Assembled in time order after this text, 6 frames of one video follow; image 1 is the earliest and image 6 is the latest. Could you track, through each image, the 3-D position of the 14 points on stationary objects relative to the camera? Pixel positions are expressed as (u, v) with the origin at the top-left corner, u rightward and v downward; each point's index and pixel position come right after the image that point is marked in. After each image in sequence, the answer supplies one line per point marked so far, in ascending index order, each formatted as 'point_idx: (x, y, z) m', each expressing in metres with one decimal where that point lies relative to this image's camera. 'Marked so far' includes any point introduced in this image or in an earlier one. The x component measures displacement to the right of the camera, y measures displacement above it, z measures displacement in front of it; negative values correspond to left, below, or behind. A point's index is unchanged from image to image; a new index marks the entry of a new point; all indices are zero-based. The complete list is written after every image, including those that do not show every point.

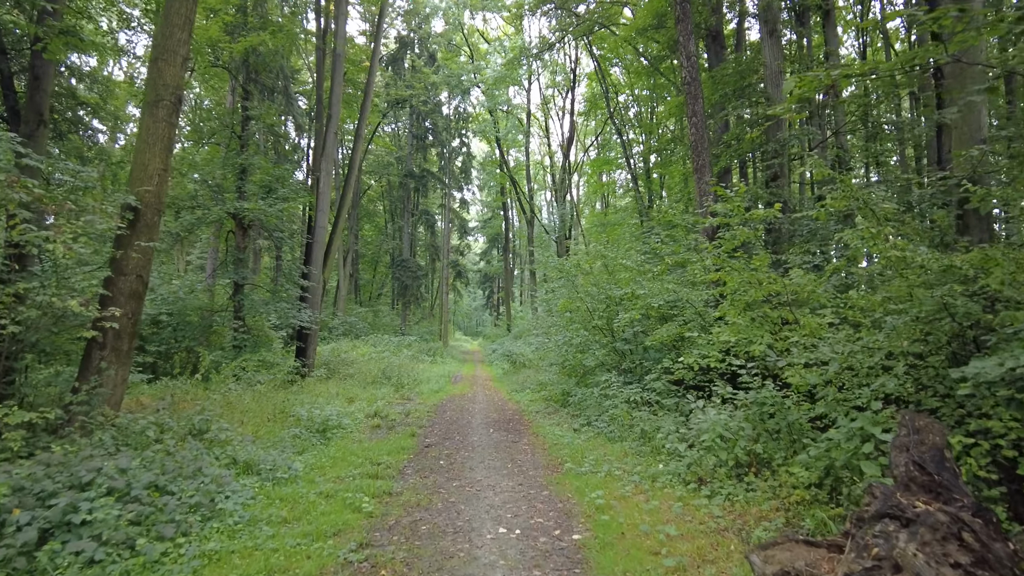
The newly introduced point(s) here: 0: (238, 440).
0: (-2.3, -1.3, +5.6) m
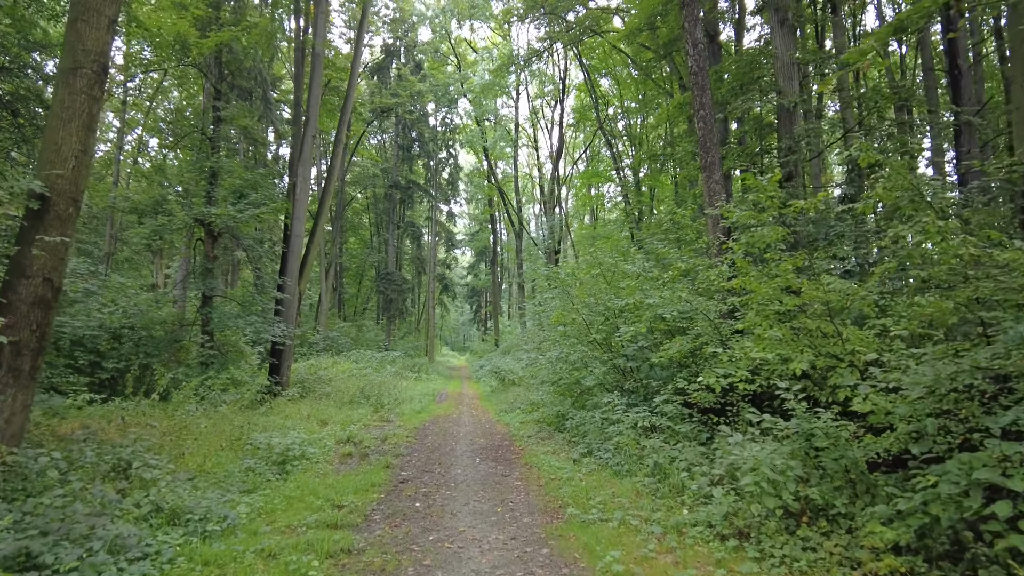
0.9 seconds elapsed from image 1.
0: (-2.4, -1.3, +4.6) m
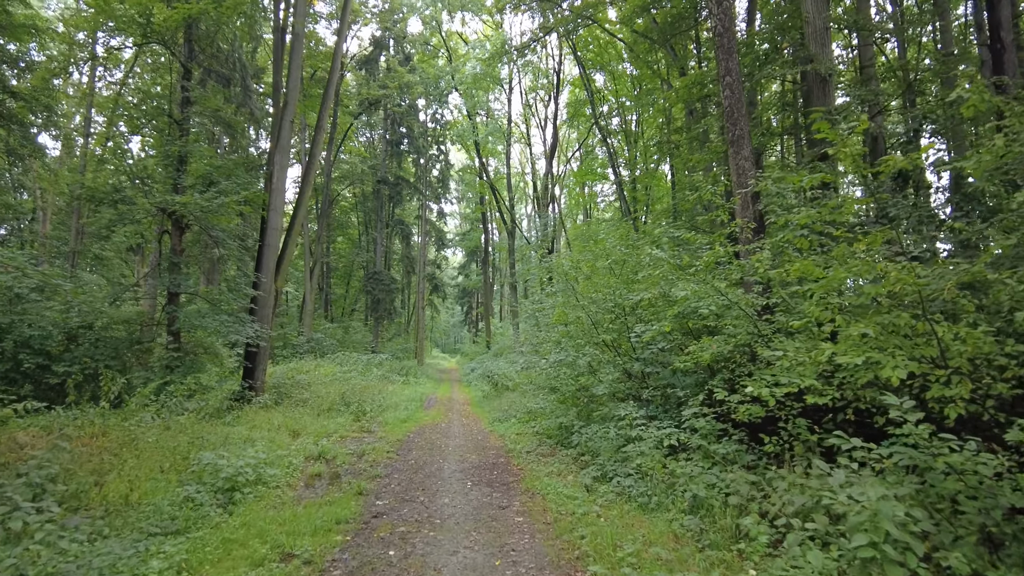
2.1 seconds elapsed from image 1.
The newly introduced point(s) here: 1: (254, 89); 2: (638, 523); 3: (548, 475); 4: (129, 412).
0: (-2.4, -1.3, +3.5) m
1: (-5.9, +4.6, +14.9) m
2: (+0.8, -1.4, +4.1) m
3: (+0.3, -1.7, +5.9) m
4: (-5.2, -1.7, +9.0) m
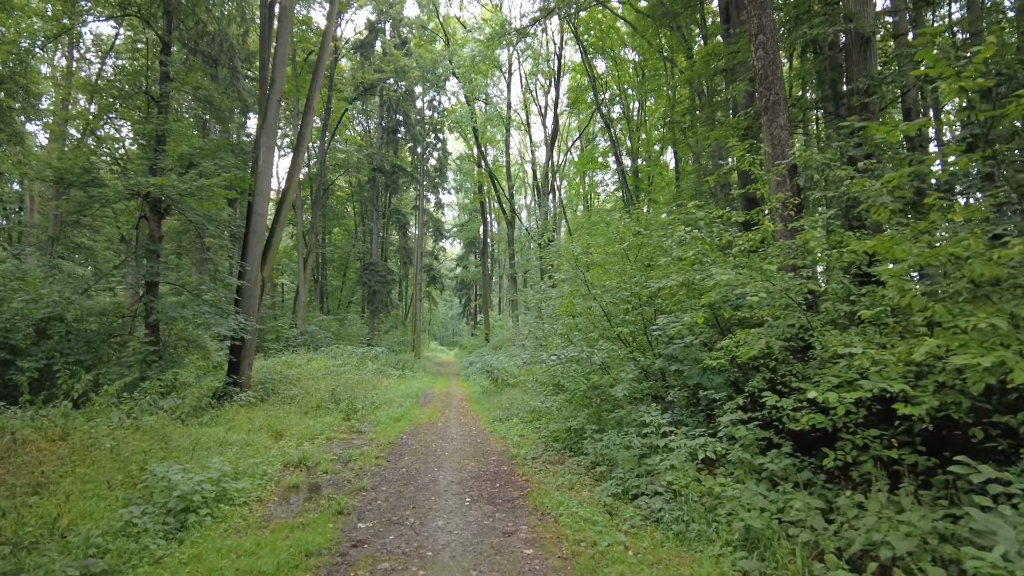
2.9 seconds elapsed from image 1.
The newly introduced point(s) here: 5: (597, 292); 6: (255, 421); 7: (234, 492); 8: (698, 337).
0: (-2.3, -1.2, +2.7) m
1: (-5.9, +4.8, +14.0) m
2: (+0.8, -1.4, +3.3) m
3: (+0.4, -1.6, +5.1) m
4: (-5.2, -1.5, +8.2) m
5: (+0.9, 0.0, +7.2) m
6: (-3.6, -1.9, +9.2) m
7: (-2.1, -1.5, +4.9) m
8: (+1.6, -0.4, +5.5) m
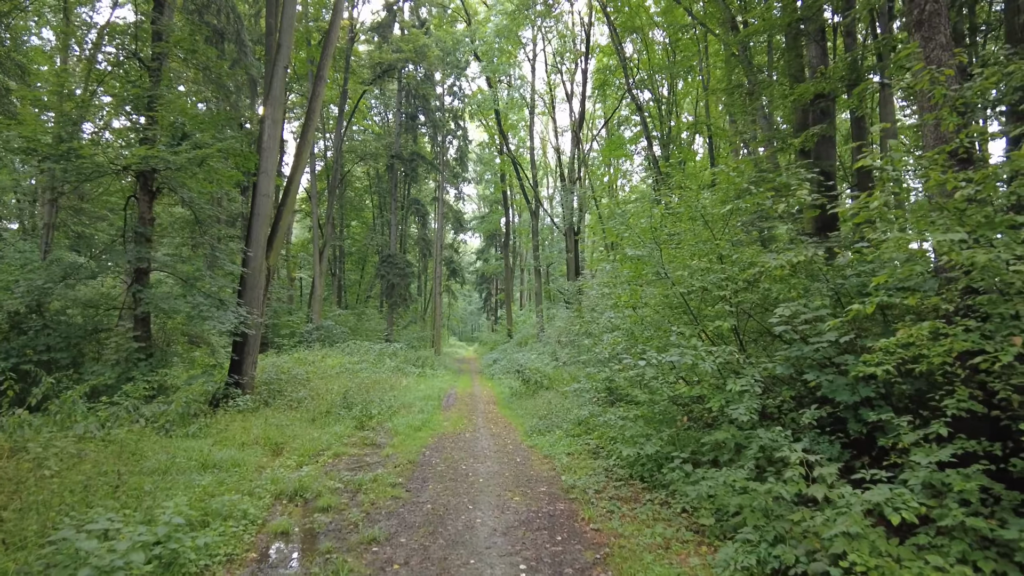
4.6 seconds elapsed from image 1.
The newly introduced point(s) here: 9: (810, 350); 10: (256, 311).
0: (-2.0, -1.0, +1.2) m
1: (-5.2, +5.0, +12.6) m
2: (+1.2, -1.2, +1.7) m
3: (+0.7, -1.4, +3.5) m
4: (-4.7, -1.4, +6.8) m
5: (+1.4, +0.1, +5.6) m
6: (-3.1, -1.7, +7.8) m
7: (-1.7, -1.4, +3.5) m
8: (+2.0, -0.3, +3.9) m
9: (+1.8, -0.4, +4.1) m
10: (-4.6, -0.4, +11.7) m
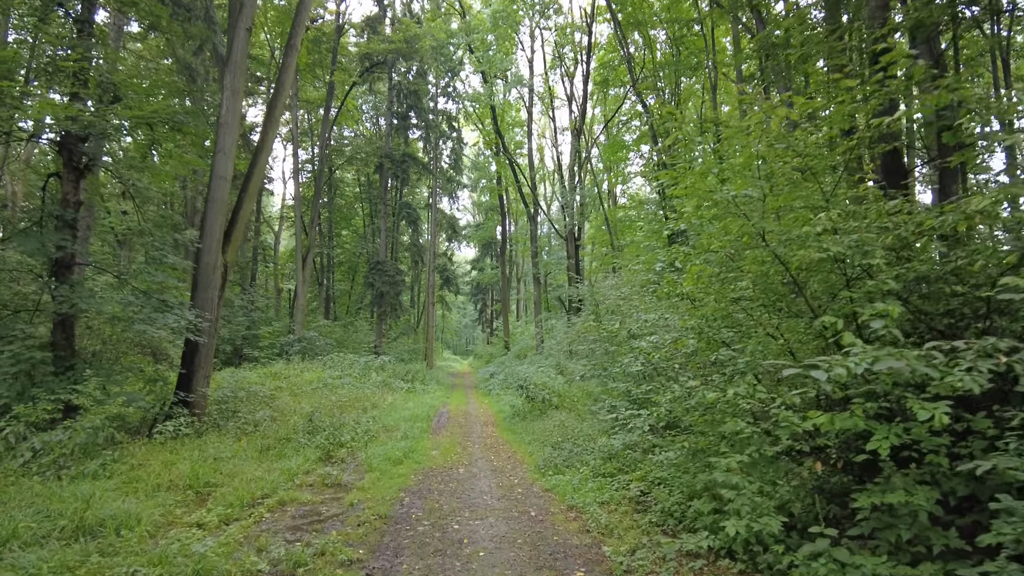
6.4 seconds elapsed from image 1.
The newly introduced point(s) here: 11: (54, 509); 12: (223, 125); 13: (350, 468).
0: (-1.9, -0.8, -0.7) m
1: (-5.2, +5.0, +10.8) m
2: (+1.3, -1.0, -0.2) m
3: (+0.9, -1.2, +1.6) m
4: (-4.6, -1.3, +4.8) m
5: (+1.5, +0.3, +3.8) m
6: (-3.0, -1.6, +5.8) m
7: (-1.6, -1.2, +1.6) m
8: (+2.1, -0.1, +2.1) m
9: (+1.9, -0.2, +2.2) m
10: (-4.5, -0.4, +9.8) m
11: (-3.1, -1.5, +4.5) m
12: (-4.5, +2.5, +10.0) m
13: (-1.7, -1.8, +6.7) m
